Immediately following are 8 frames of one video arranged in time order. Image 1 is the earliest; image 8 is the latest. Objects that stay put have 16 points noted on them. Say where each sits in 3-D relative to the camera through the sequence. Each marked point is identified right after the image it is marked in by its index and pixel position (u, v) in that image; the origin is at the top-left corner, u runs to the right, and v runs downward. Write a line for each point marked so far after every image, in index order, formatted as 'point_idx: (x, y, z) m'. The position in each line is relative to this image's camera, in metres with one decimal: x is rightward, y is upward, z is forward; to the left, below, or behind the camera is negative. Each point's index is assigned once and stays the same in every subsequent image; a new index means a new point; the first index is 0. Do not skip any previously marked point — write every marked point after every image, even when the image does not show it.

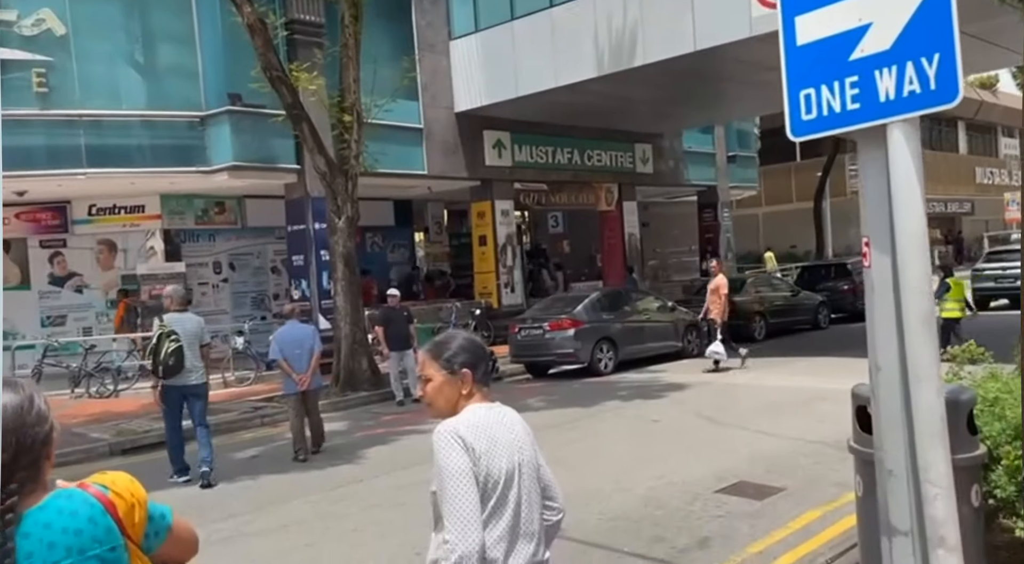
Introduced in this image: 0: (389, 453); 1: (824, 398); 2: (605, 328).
0: (-1.3, -1.8, +10.0) m
1: (+4.2, -1.6, +12.8) m
2: (+1.6, -0.8, +16.0) m
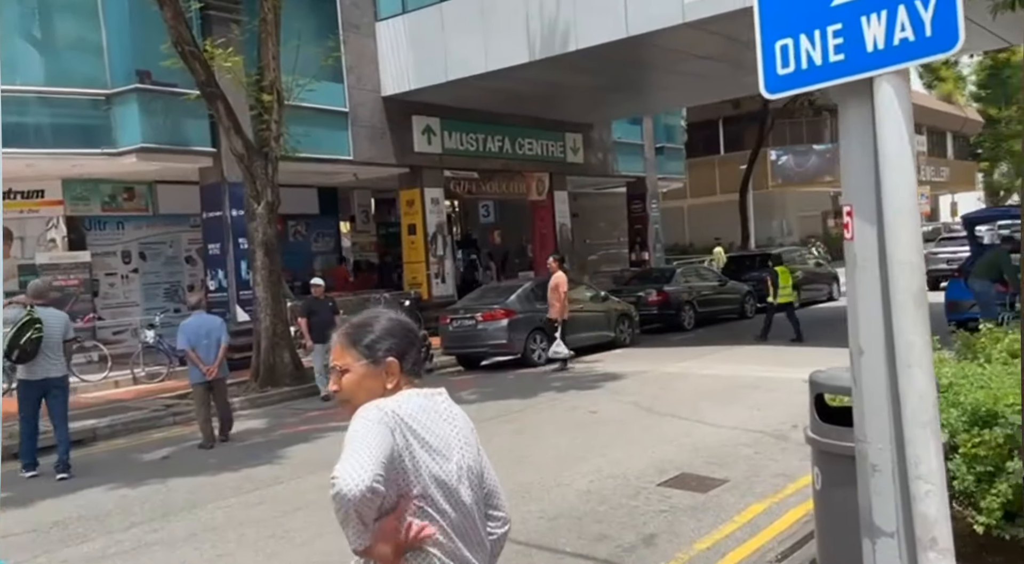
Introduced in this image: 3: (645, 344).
0: (-2.0, -1.7, +9.4) m
1: (+3.3, -1.4, +12.6) m
2: (+0.5, -0.6, +15.5) m
3: (+2.6, -1.2, +18.6) m
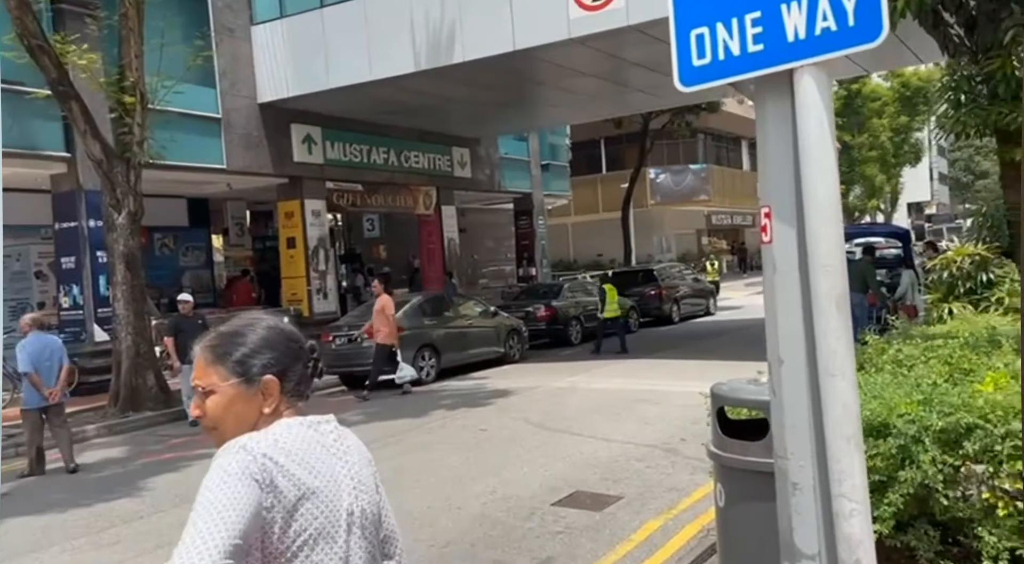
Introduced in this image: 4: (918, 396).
0: (-3.1, -1.8, +8.6) m
1: (+1.8, -1.6, +12.4) m
2: (-1.4, -0.8, +15.0) m
3: (+0.4, -1.5, +18.3) m
4: (+2.3, -0.7, +5.4) m
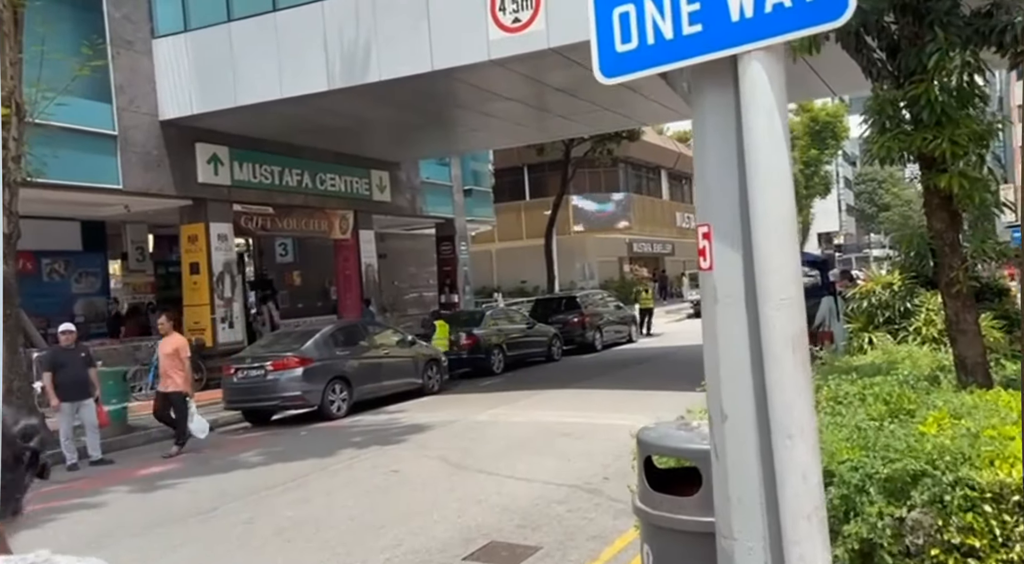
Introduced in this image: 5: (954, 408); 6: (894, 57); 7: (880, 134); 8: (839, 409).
0: (-3.8, -2.1, +7.6) m
1: (+0.7, -1.9, +11.8) m
2: (-2.6, -1.3, +14.1) m
3: (-1.1, -2.0, +17.5) m
4: (+1.8, -0.8, +4.8) m
5: (+2.6, -0.7, +5.4) m
6: (+3.1, +1.8, +7.7) m
7: (+2.9, +1.2, +7.3) m
8: (+2.0, -0.8, +5.7) m
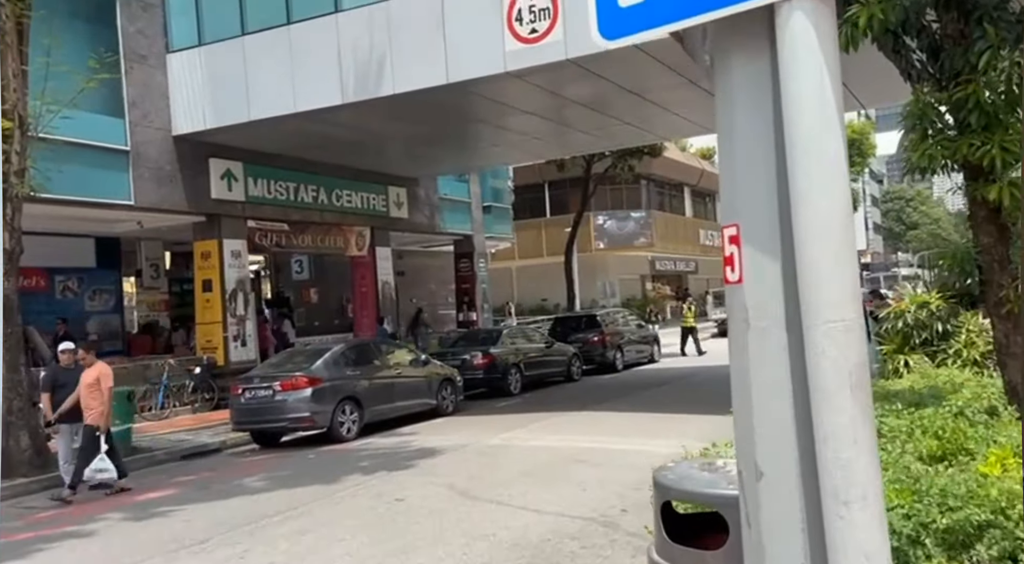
0: (-3.7, -2.2, +7.2) m
1: (+0.9, -2.2, +11.3) m
2: (-2.4, -1.5, +13.7) m
3: (-0.8, -2.4, +17.1) m
4: (+1.8, -0.9, +4.3) m
5: (+2.6, -0.8, +4.9) m
6: (+3.2, +1.7, +7.2) m
7: (+3.0, +1.0, +6.8) m
8: (+2.0, -0.9, +5.2) m
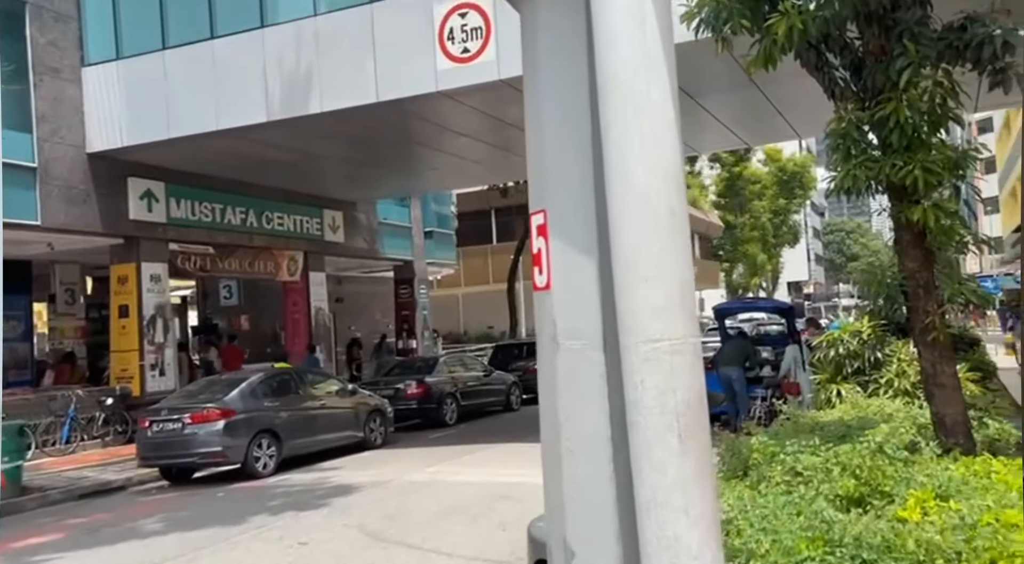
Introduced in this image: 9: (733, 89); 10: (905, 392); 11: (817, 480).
0: (-4.4, -2.4, +6.4) m
1: (0.0, -2.5, +10.7) m
2: (-3.4, -1.9, +13.0) m
3: (-2.0, -2.8, +16.4) m
4: (+1.3, -1.0, +3.8) m
5: (+2.0, -1.0, +4.5) m
6: (+2.5, +1.5, +6.9) m
7: (+2.3, +0.8, +6.4) m
8: (+1.4, -1.0, +4.7) m
9: (+3.8, +3.3, +16.0) m
10: (+4.6, -1.3, +10.9) m
11: (+1.5, -1.0, +4.8) m
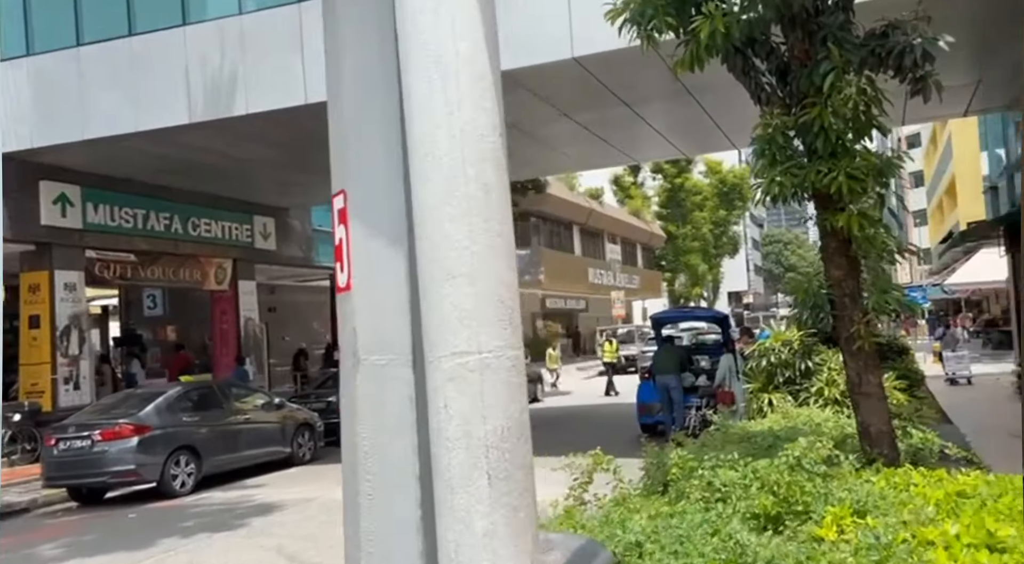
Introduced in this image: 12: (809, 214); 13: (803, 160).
0: (-5.0, -2.4, +5.8) m
1: (-0.8, -2.6, +10.4) m
2: (-4.4, -2.0, +12.4) m
3: (-3.1, -3.0, +15.9) m
4: (+0.9, -1.1, +3.6) m
5: (+1.6, -1.0, +4.3) m
6: (+1.9, +1.4, +6.7) m
7: (+1.7, +0.8, +6.3) m
8: (+1.0, -1.1, +4.5) m
9: (+2.7, +3.1, +16.0) m
10: (+3.8, -1.4, +10.9) m
11: (+1.1, -1.0, +4.5) m
12: (+2.2, +0.5, +7.0) m
13: (+1.9, +0.8, +6.3) m
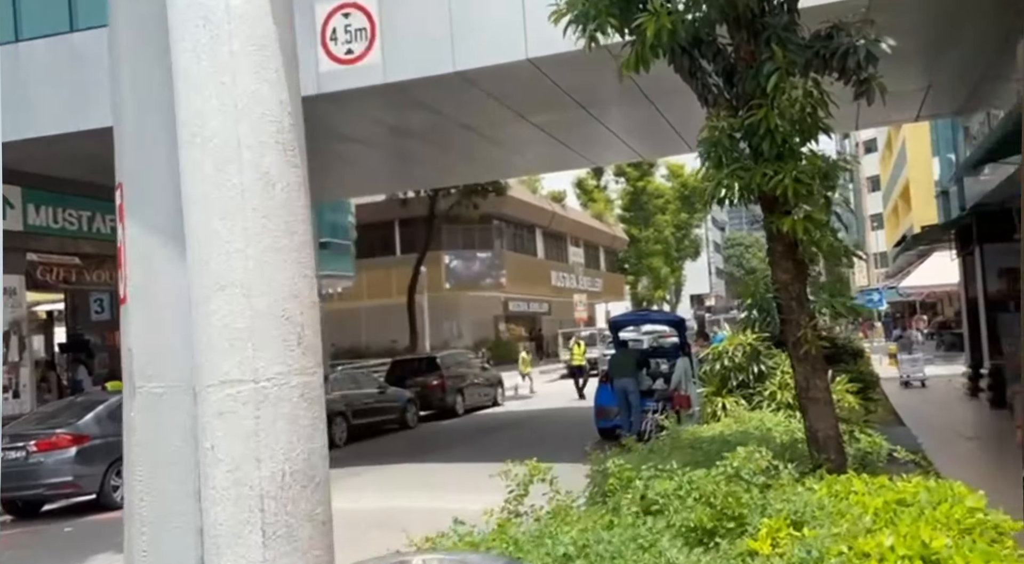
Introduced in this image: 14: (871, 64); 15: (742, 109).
0: (-5.3, -2.5, +5.4) m
1: (-1.3, -2.6, +10.2) m
2: (-5.0, -2.1, +12.1) m
3: (-3.9, -3.1, +15.6) m
4: (+0.6, -1.1, +3.4) m
5: (+1.3, -1.0, +4.1) m
6: (+1.5, +1.4, +6.6) m
7: (+1.3, +0.7, +6.2) m
8: (+0.7, -1.1, +4.3) m
9: (+1.9, +3.1, +15.9) m
10: (+3.2, -1.4, +10.8) m
11: (+0.7, -1.1, +4.4) m
12: (+1.8, +0.5, +6.9) m
13: (+1.5, +0.8, +6.2) m
14: (+2.5, +1.5, +6.4) m
15: (+1.6, +1.2, +6.4) m
